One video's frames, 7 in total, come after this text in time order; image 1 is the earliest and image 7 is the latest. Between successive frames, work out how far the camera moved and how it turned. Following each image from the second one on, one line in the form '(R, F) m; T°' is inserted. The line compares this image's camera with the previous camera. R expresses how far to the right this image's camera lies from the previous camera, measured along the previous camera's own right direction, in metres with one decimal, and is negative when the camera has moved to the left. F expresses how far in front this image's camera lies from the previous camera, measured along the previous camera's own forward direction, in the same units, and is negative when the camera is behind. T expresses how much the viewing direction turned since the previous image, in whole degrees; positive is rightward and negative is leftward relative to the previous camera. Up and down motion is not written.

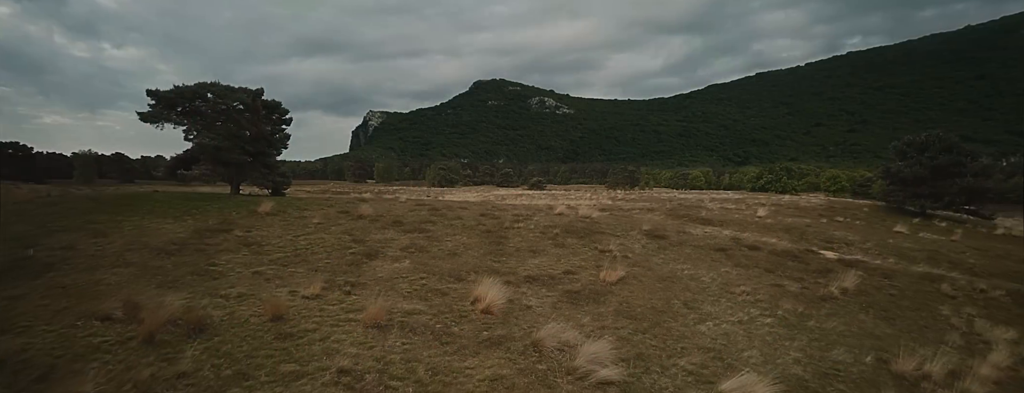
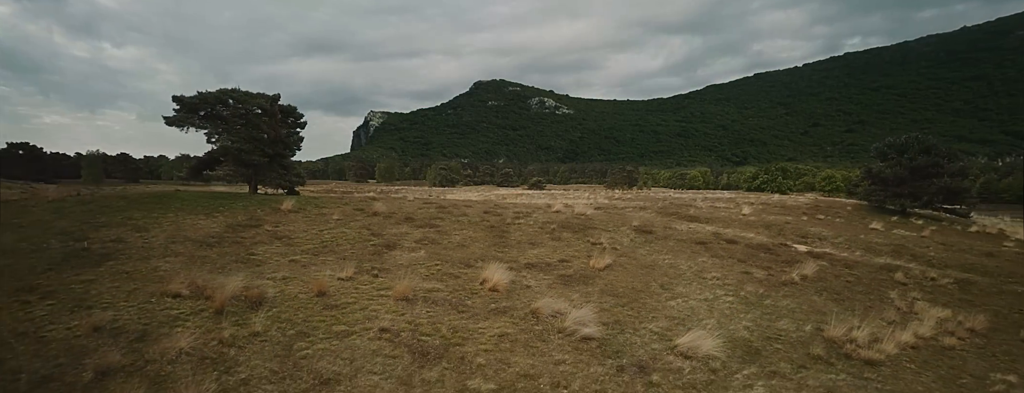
(-0.1, -1.7) m; 0°
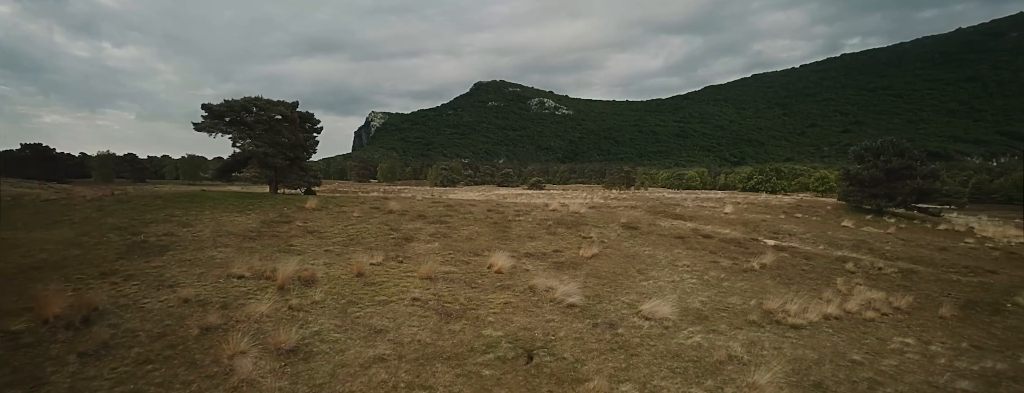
(-0.1, -2.3) m; 0°
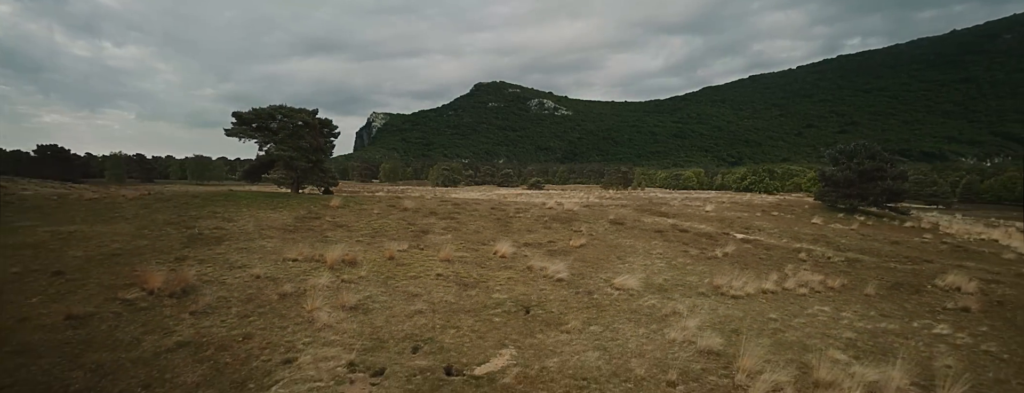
(-0.1, -2.9) m; 0°
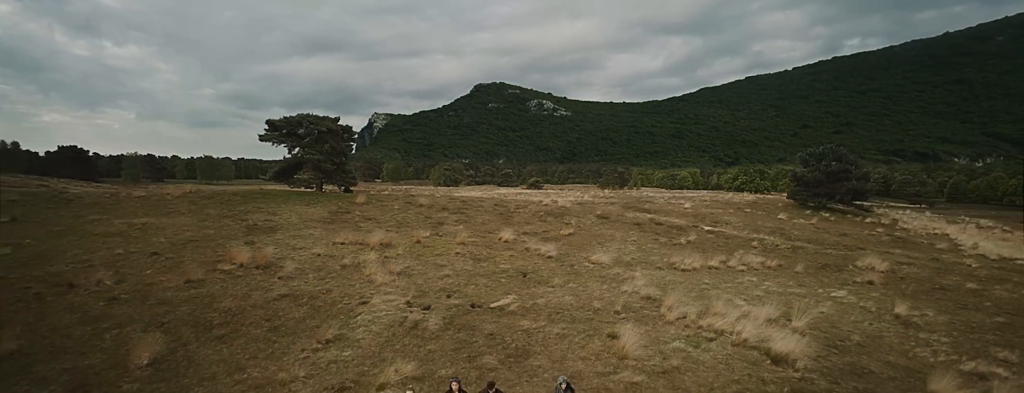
(-0.1, -4.1) m; 0°
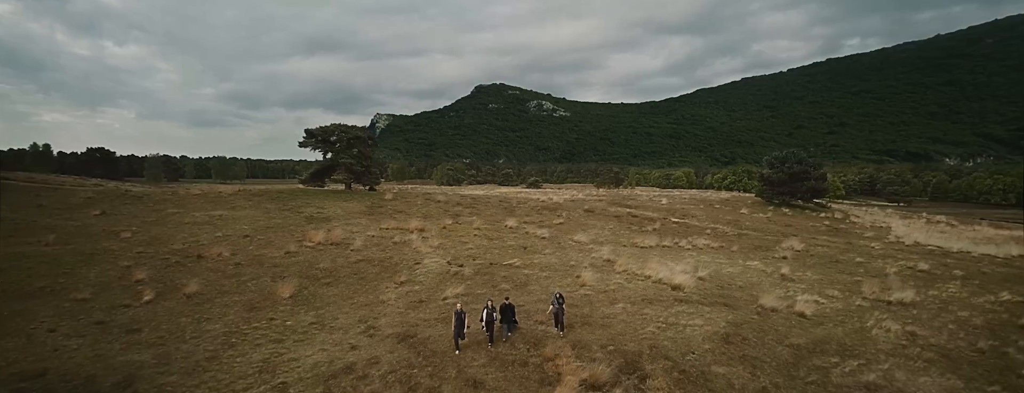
(-0.2, -6.3) m; 0°
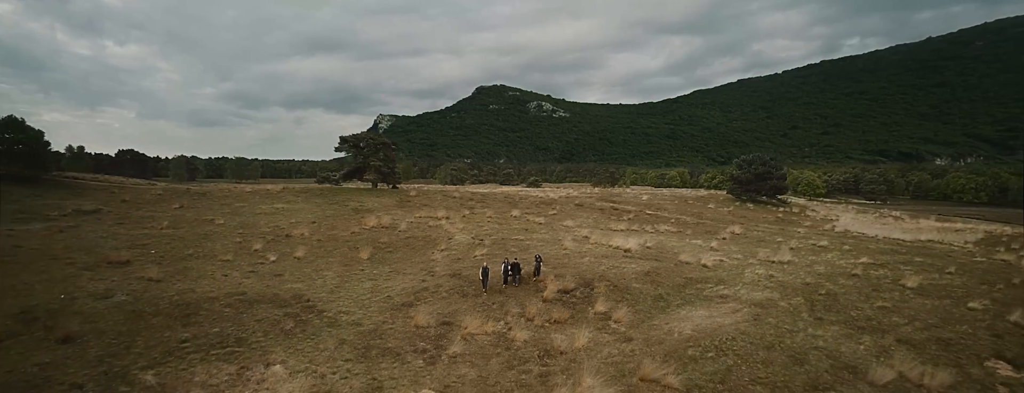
(-0.3, -8.0) m; 0°
